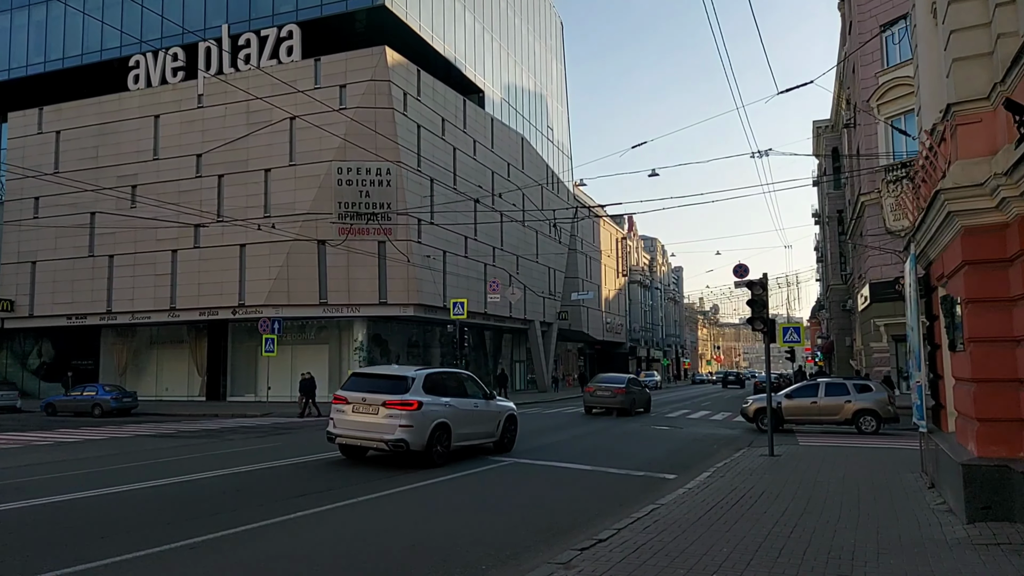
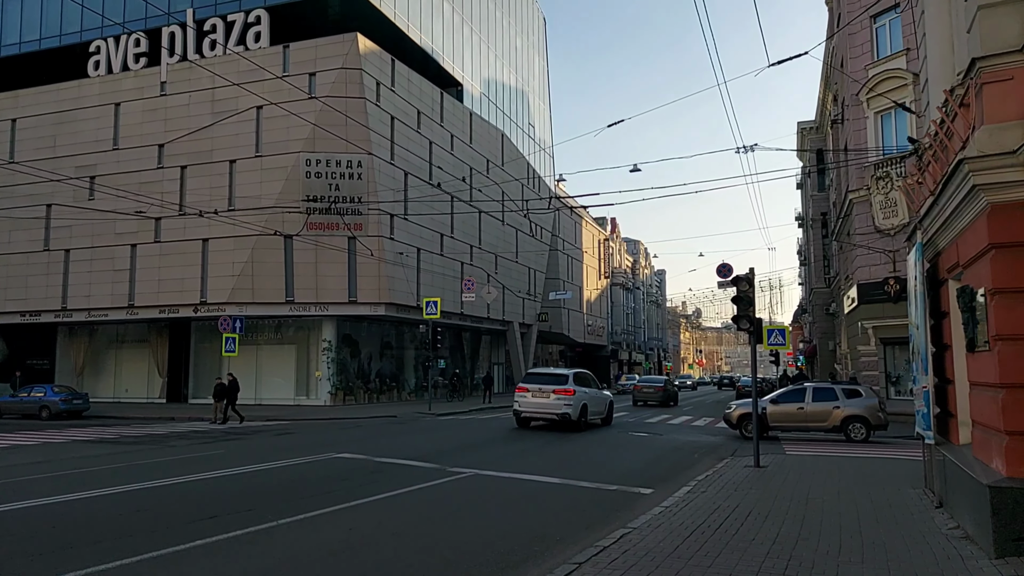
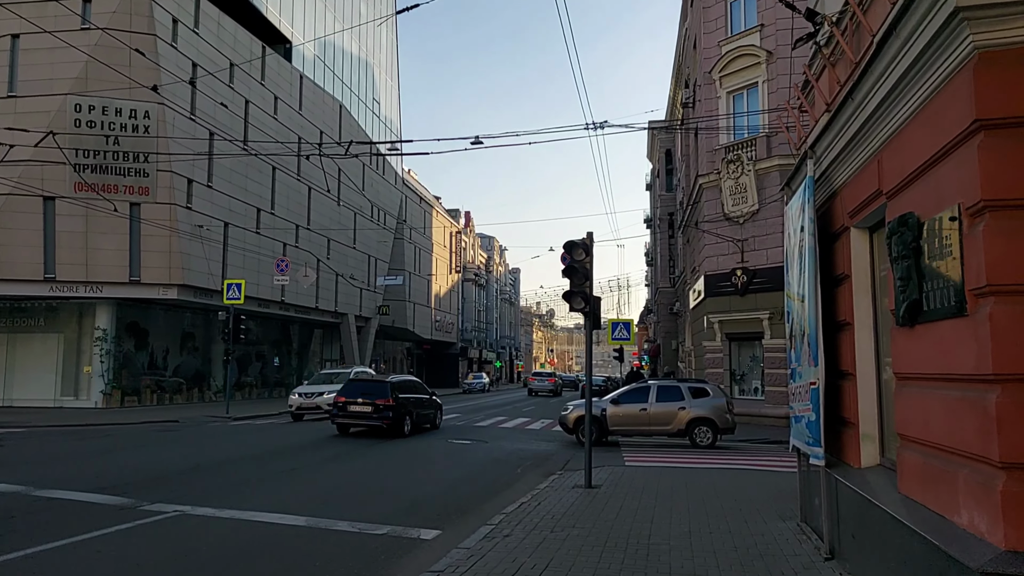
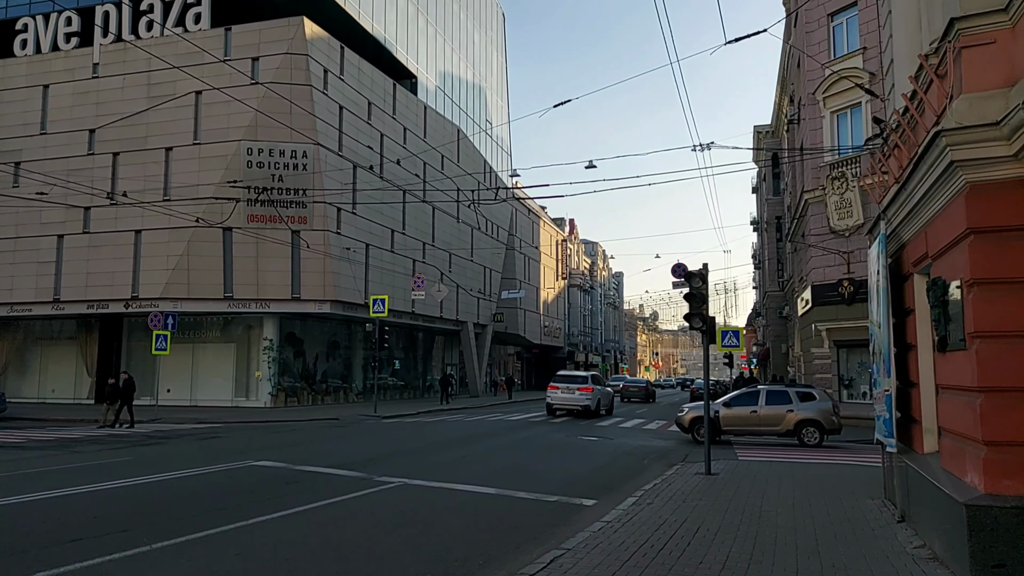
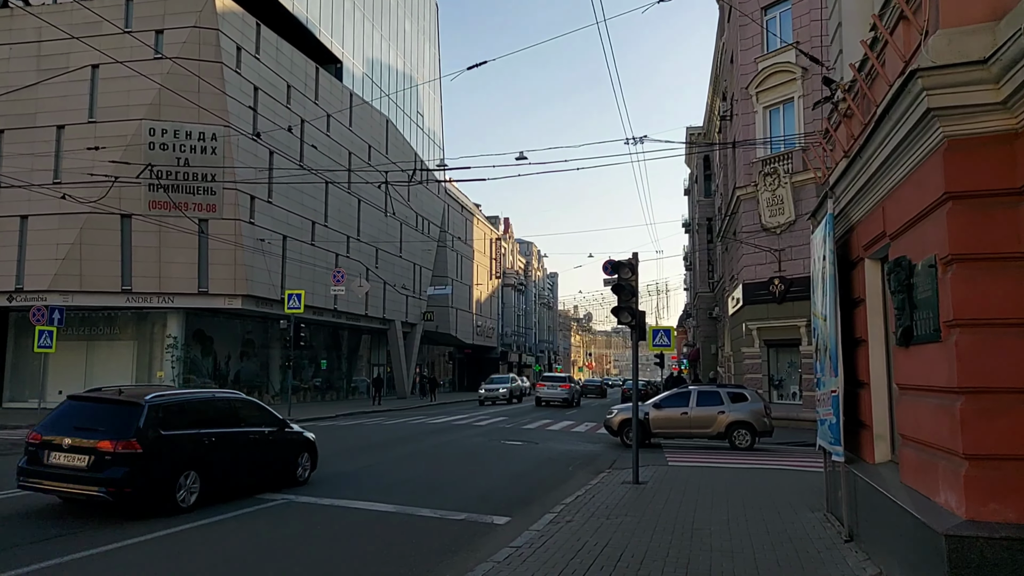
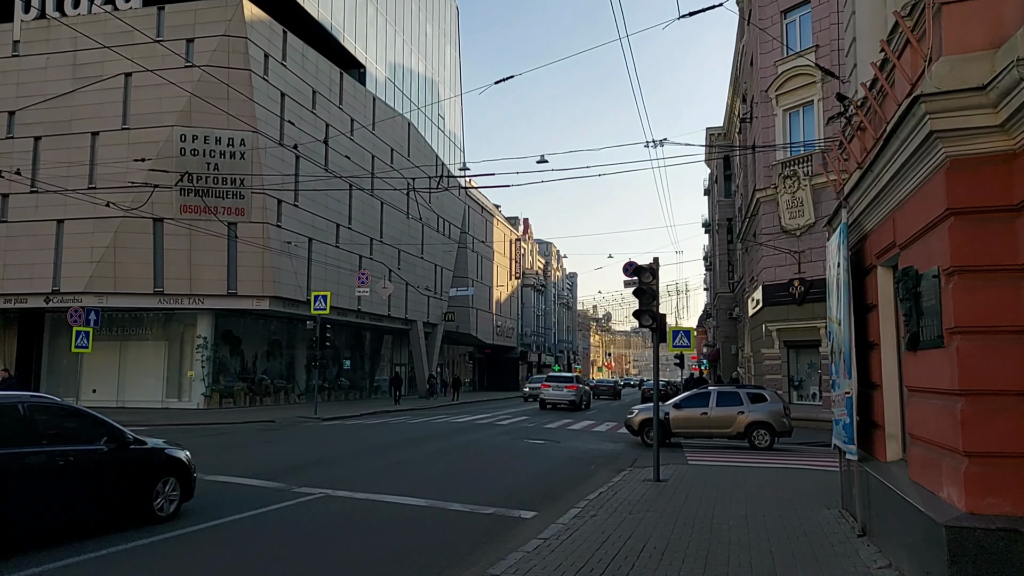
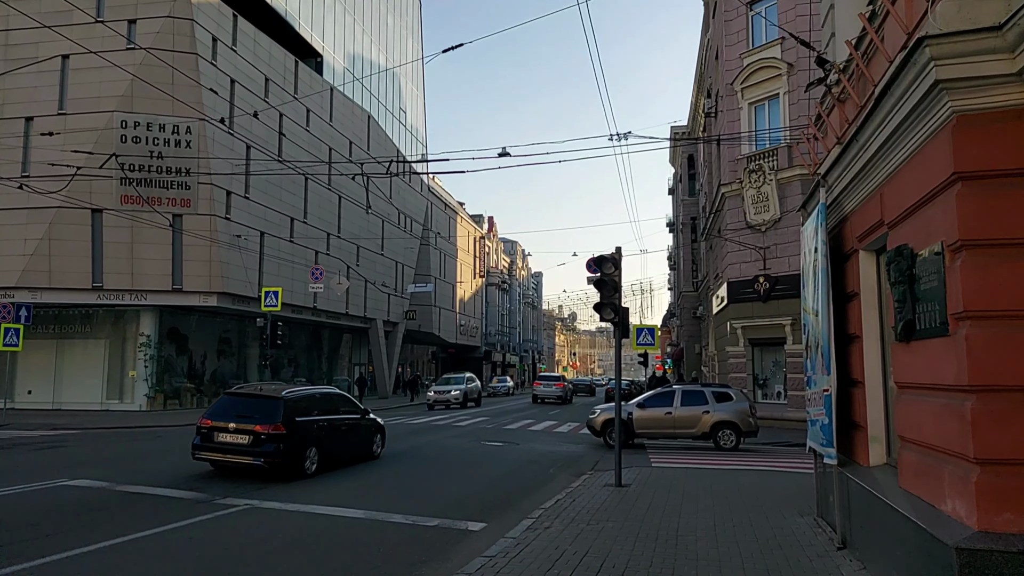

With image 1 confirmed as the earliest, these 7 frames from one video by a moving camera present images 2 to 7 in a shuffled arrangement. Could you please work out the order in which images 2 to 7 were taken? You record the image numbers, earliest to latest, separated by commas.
2, 4, 6, 5, 7, 3
